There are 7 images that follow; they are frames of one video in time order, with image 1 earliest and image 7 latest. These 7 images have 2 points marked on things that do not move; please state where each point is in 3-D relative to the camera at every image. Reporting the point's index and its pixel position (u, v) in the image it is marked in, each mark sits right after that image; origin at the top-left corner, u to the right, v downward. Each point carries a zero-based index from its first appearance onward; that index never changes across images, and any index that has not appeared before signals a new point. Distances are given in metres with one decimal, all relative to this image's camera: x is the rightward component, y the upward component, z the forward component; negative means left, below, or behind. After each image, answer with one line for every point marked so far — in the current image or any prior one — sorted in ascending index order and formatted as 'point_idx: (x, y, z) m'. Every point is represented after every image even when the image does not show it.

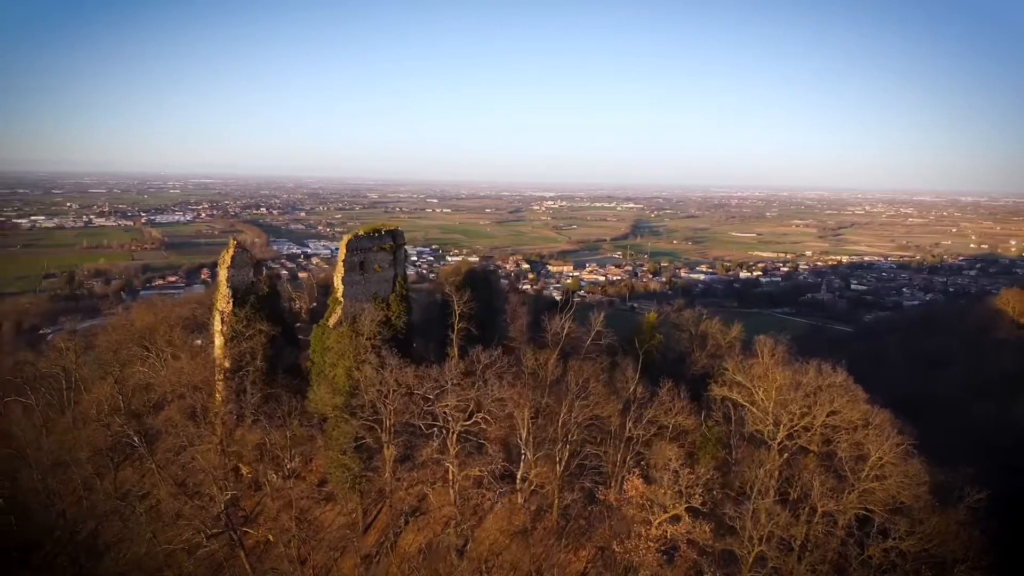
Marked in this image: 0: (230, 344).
0: (-6.5, -1.2, +13.2) m
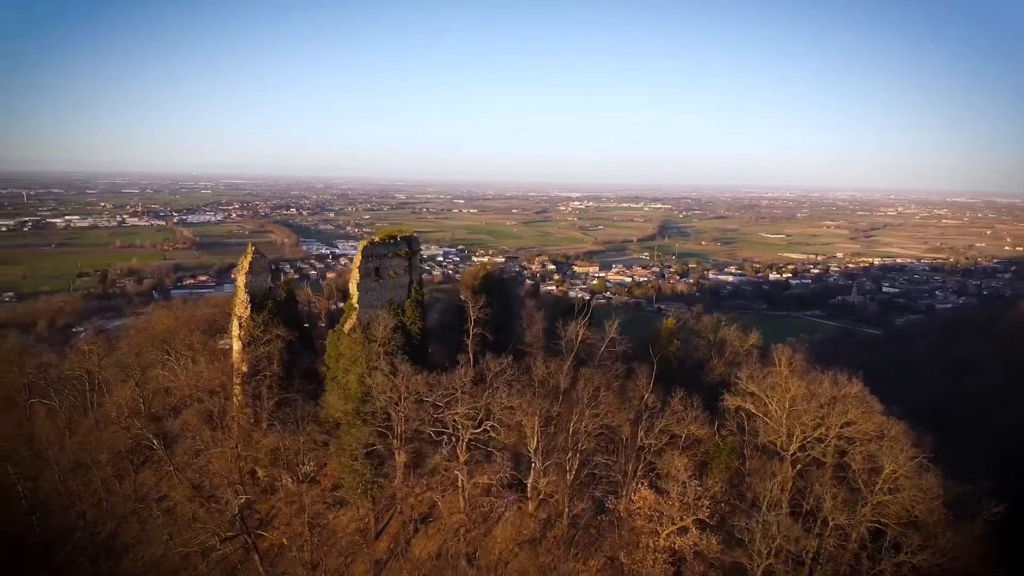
0: (-6.2, -1.4, +13.4) m
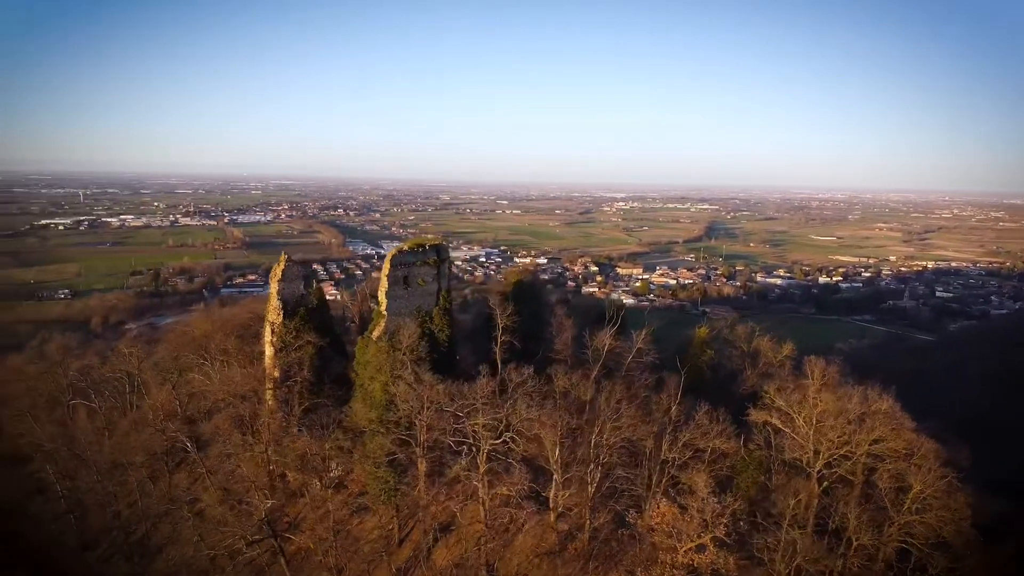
0: (-5.6, -1.6, +13.7) m
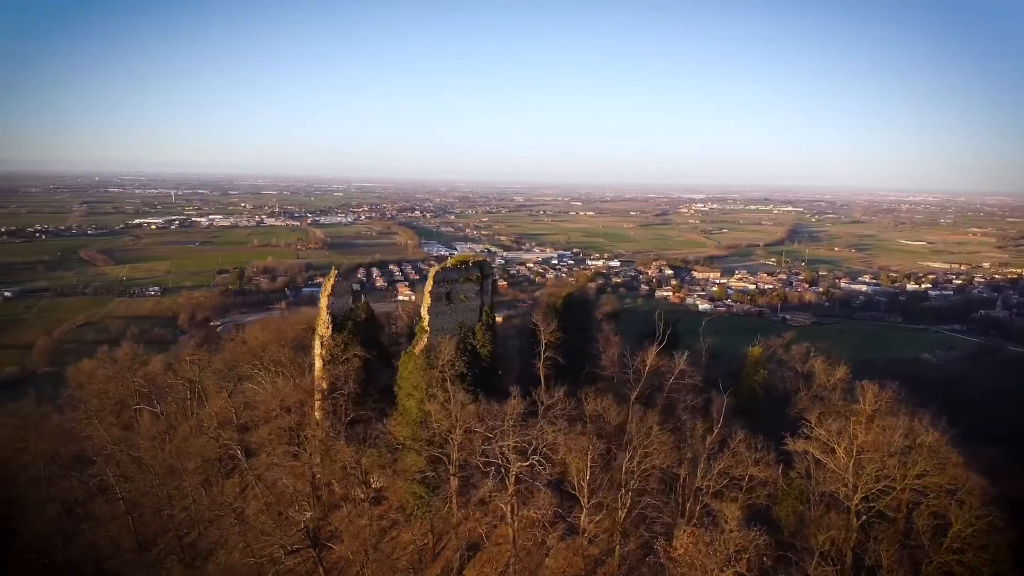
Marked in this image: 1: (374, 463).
0: (-4.8, -2.0, +14.3) m
1: (-3.1, -3.9, +12.3) m
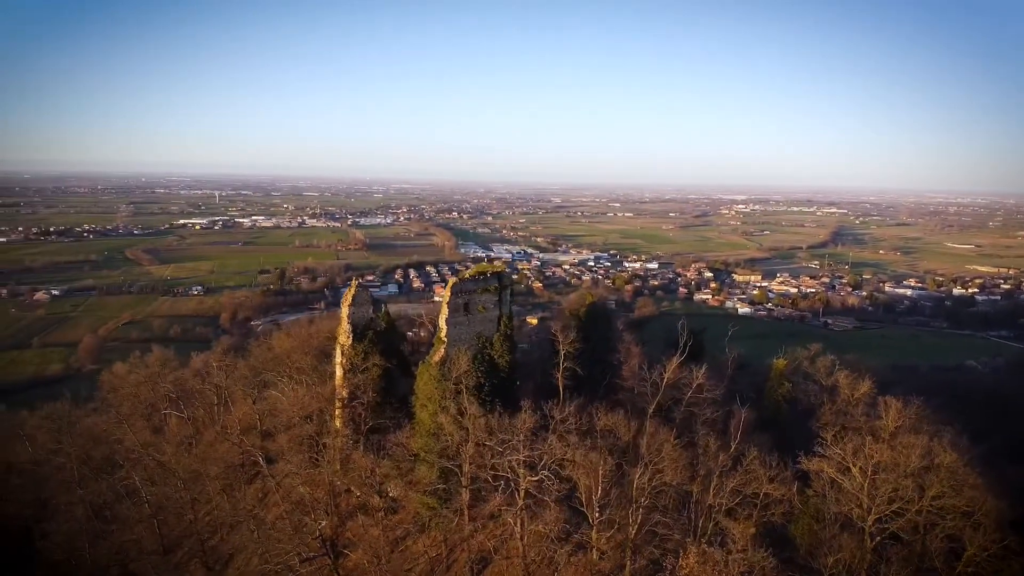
0: (-4.4, -2.3, +14.5) m
1: (-2.8, -4.2, +12.5) m
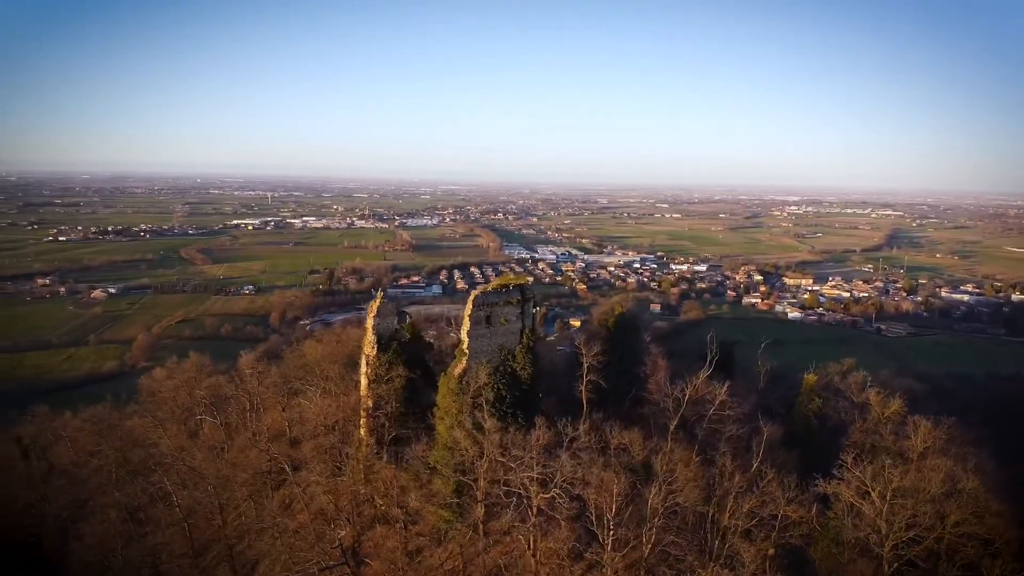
0: (-3.9, -2.7, +14.9) m
1: (-2.4, -4.5, +12.7) m
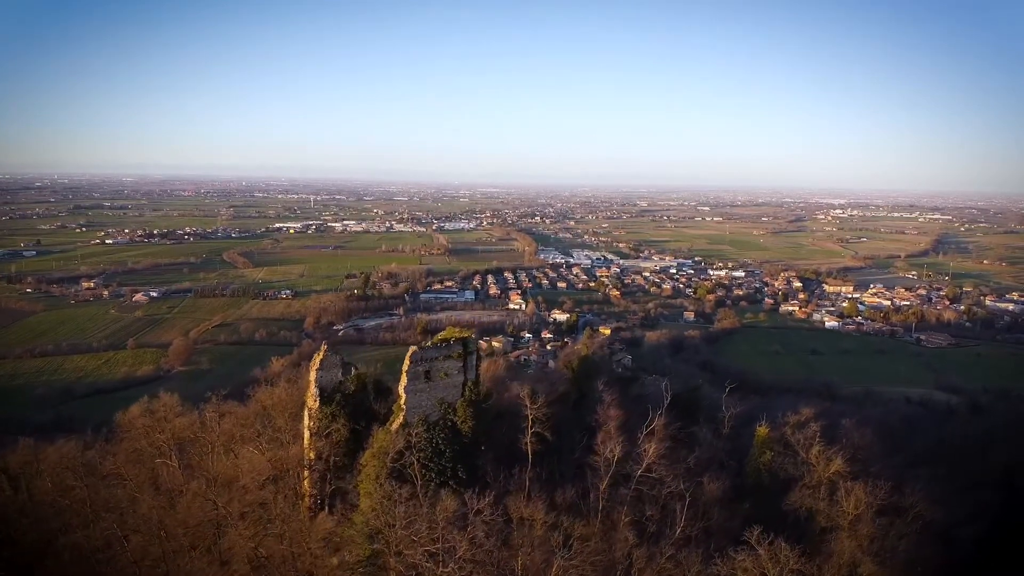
0: (-6.2, -4.3, +14.5) m
1: (-4.6, -6.0, +12.3) m
